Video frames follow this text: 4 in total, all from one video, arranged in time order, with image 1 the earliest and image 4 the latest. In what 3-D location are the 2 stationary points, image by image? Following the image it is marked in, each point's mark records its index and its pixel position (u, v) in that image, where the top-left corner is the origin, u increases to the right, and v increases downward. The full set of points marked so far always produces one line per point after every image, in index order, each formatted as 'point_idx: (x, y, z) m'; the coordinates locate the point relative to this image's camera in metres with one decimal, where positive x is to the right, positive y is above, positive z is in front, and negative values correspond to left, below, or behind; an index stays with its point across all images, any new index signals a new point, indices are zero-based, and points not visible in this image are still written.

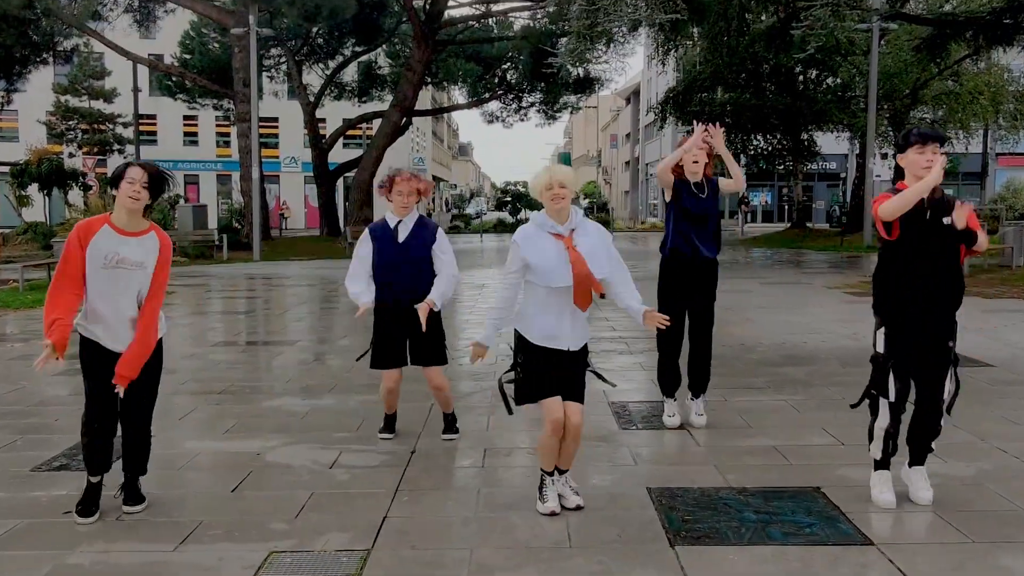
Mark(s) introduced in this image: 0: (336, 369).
0: (-1.8, -0.8, +7.8) m
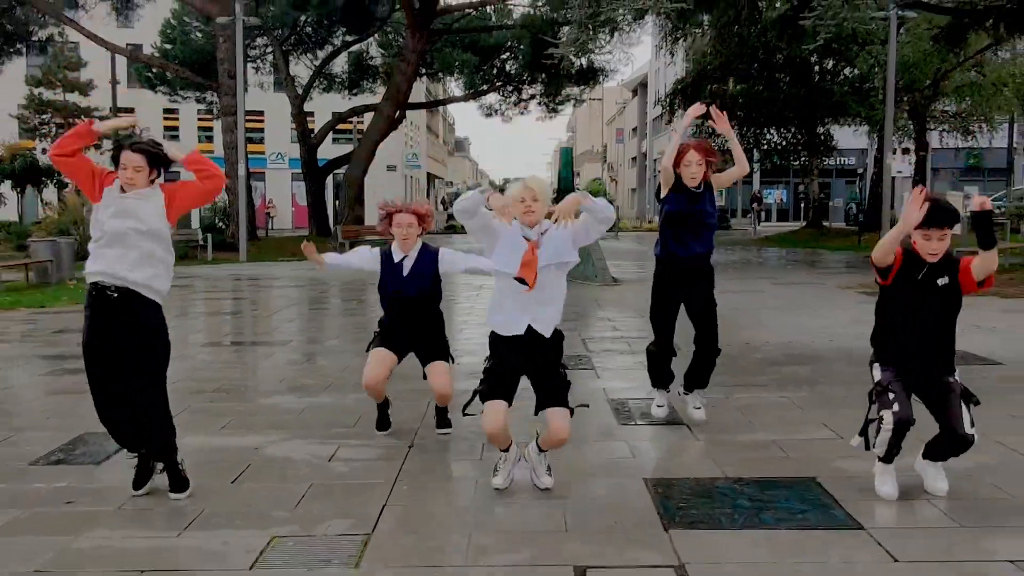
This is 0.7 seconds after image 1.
0: (-1.8, -0.8, +7.8) m
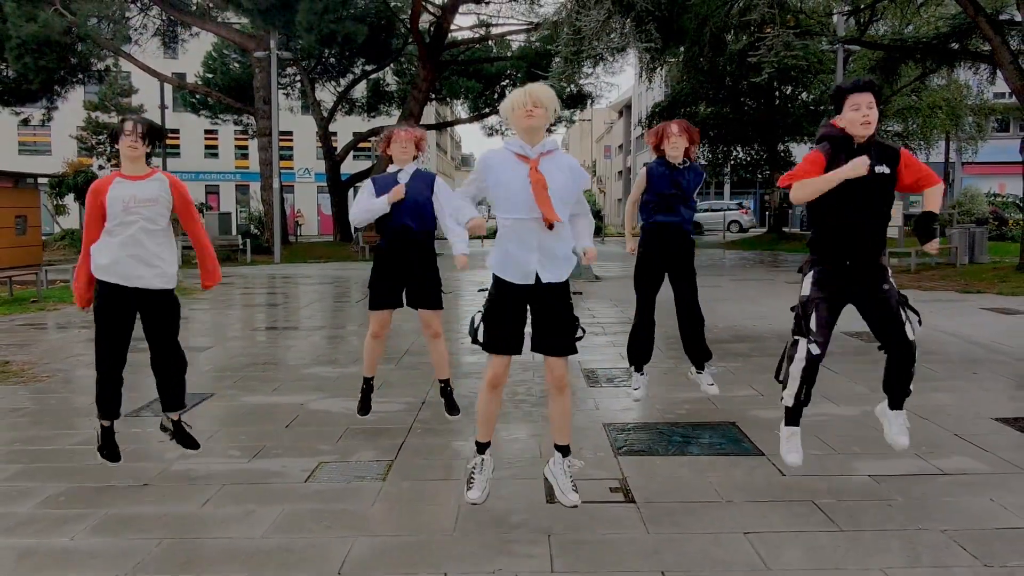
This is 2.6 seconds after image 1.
0: (-1.9, -0.7, +9.3) m
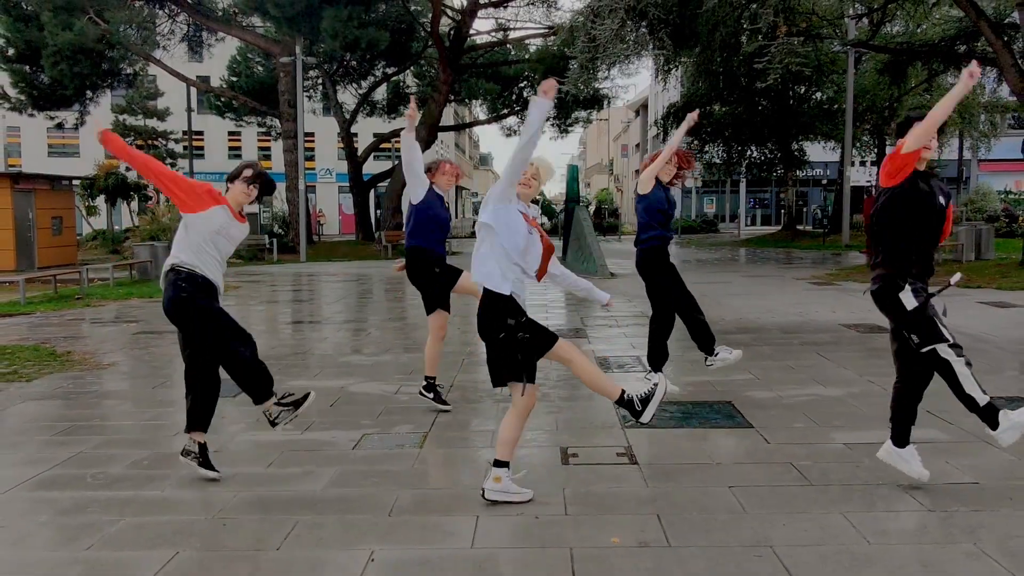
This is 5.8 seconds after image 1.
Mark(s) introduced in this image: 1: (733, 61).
0: (-1.6, -0.7, +9.9) m
1: (+5.3, +5.4, +19.0) m
